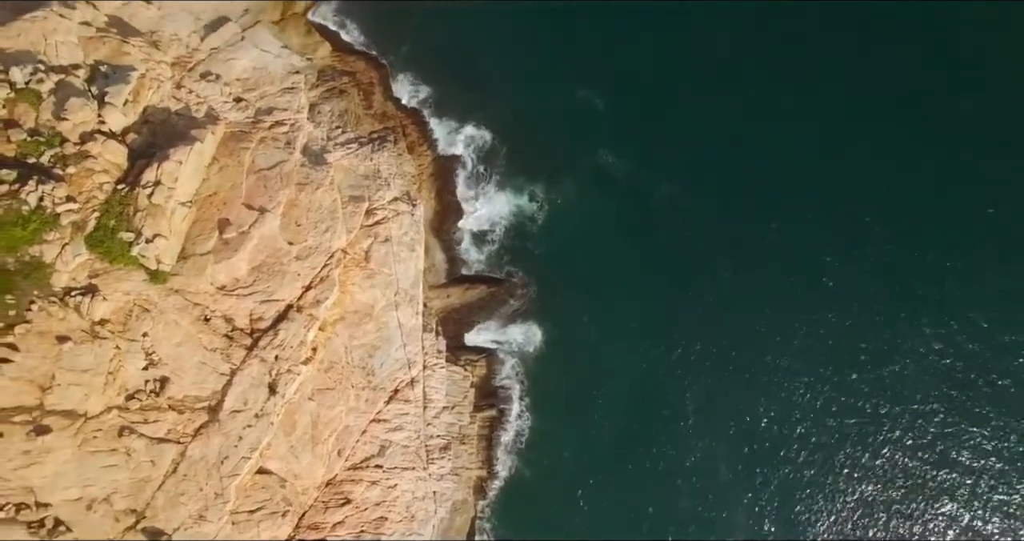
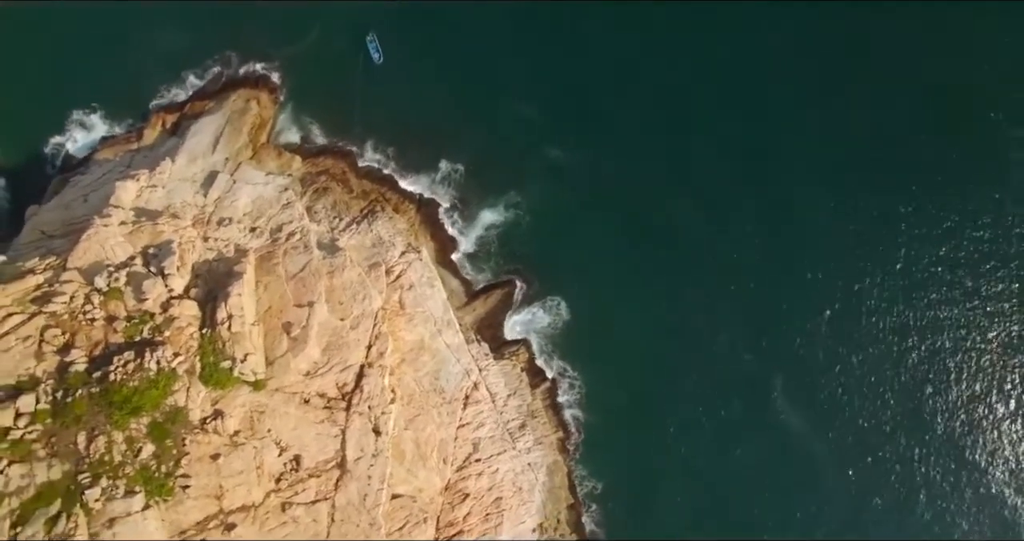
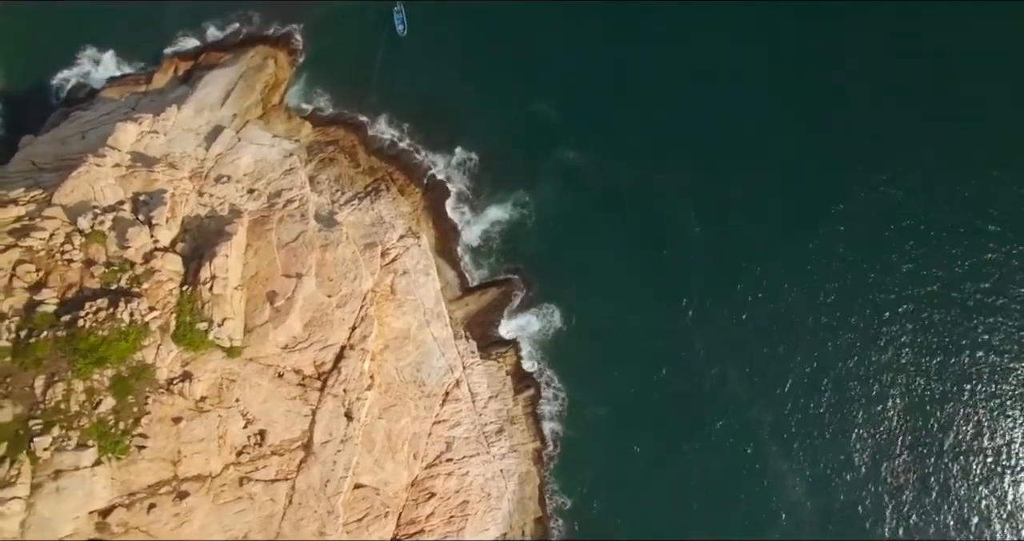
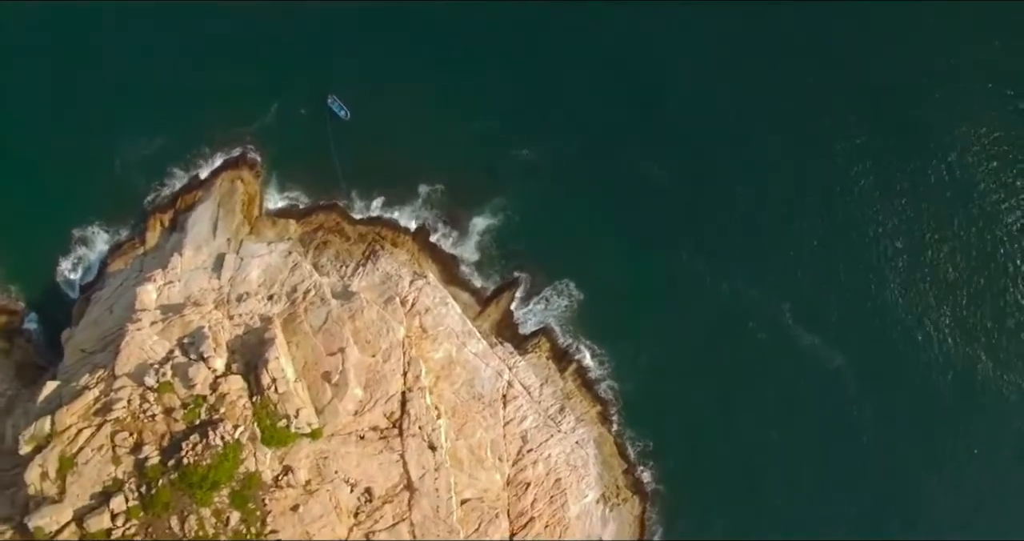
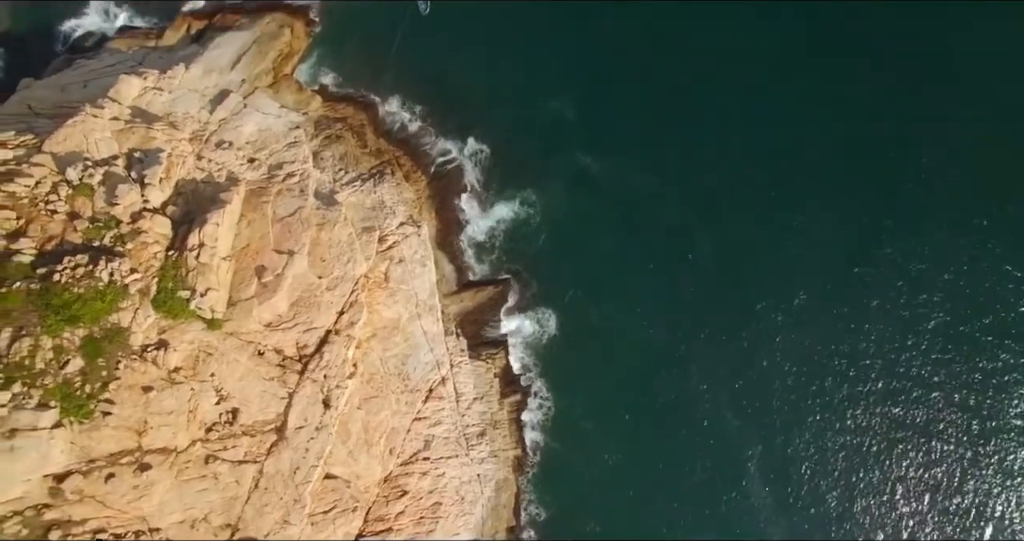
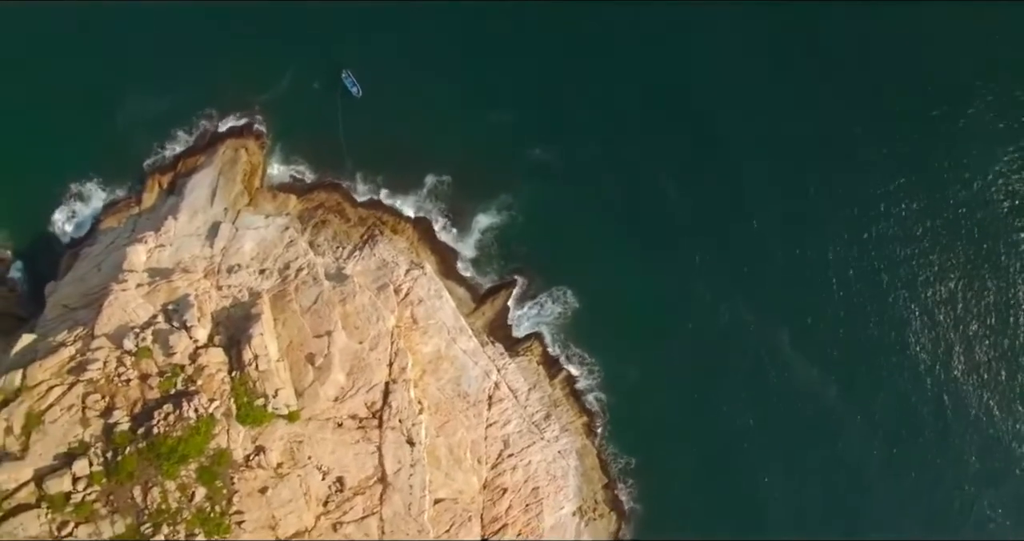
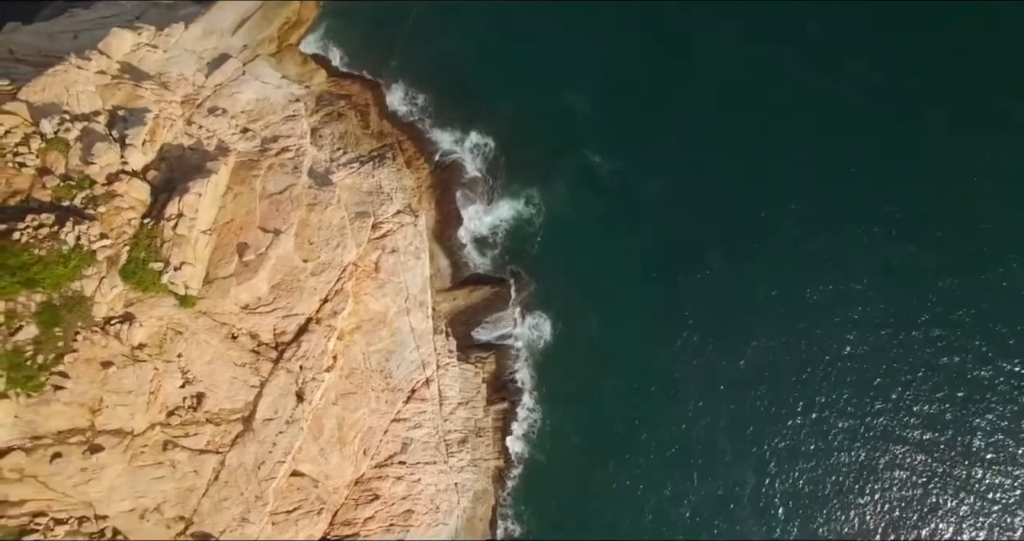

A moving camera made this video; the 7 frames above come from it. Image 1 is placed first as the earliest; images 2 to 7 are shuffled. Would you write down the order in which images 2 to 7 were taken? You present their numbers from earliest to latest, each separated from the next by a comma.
7, 5, 3, 2, 6, 4
